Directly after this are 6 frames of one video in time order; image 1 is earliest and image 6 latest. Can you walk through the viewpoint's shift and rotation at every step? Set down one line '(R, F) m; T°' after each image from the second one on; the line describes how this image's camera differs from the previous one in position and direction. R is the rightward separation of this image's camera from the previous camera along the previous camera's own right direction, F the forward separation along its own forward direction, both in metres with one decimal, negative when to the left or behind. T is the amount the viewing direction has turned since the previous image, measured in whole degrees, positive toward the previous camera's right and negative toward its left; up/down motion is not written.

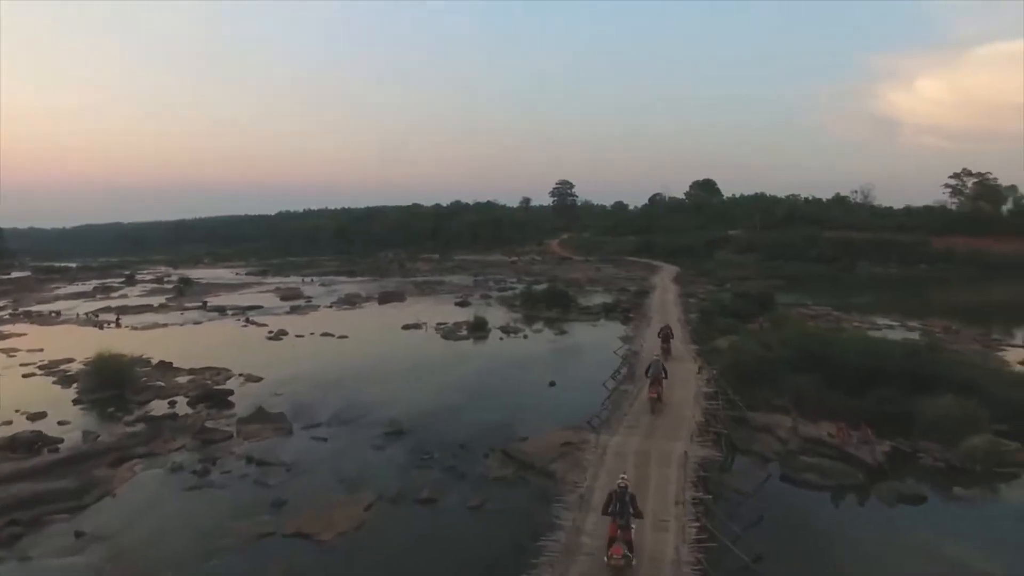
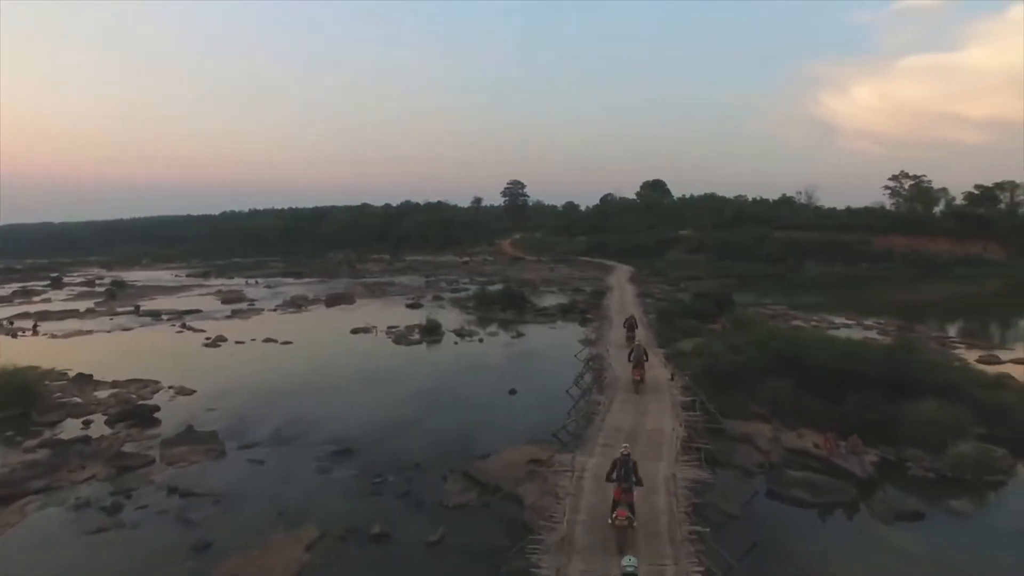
(-0.2, +1.5) m; +4°
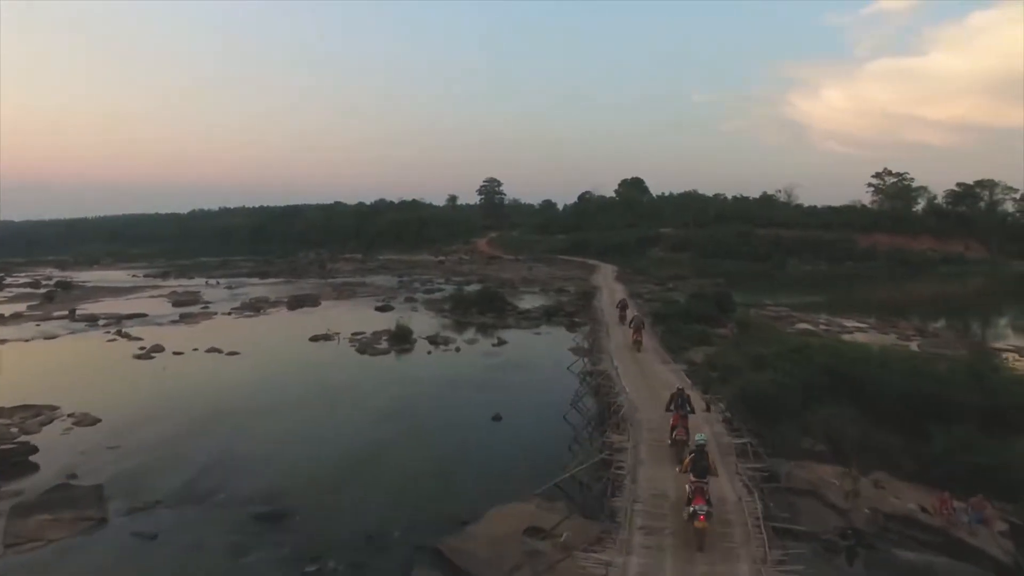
(-0.2, +4.2) m; +2°
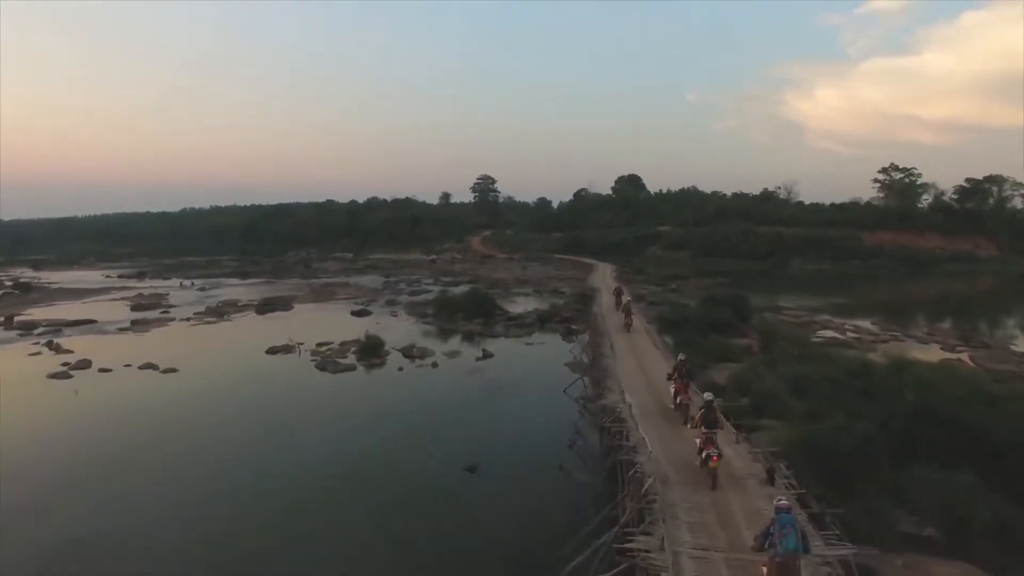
(+0.4, +4.5) m; 0°
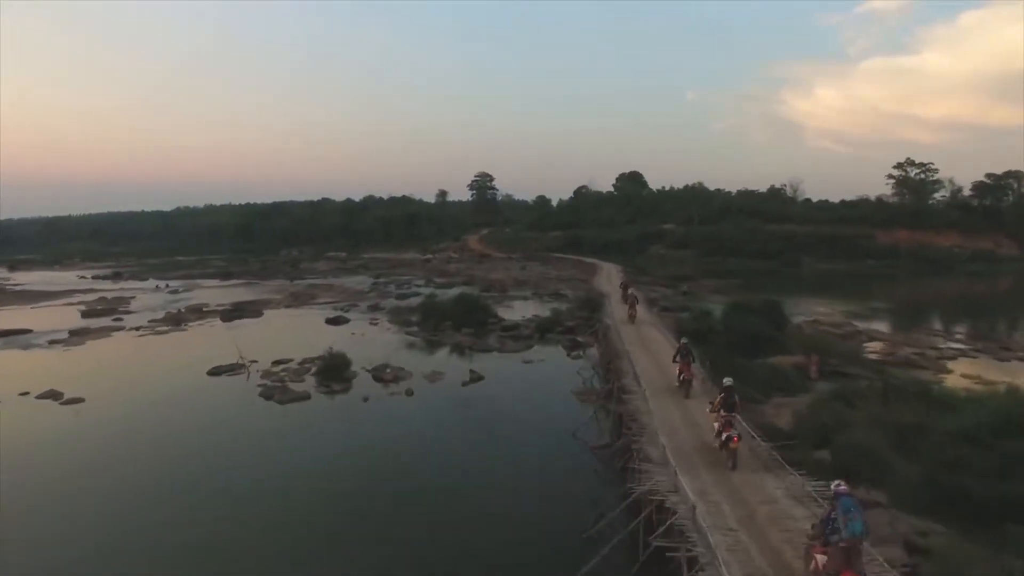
(+0.2, +5.2) m; 0°
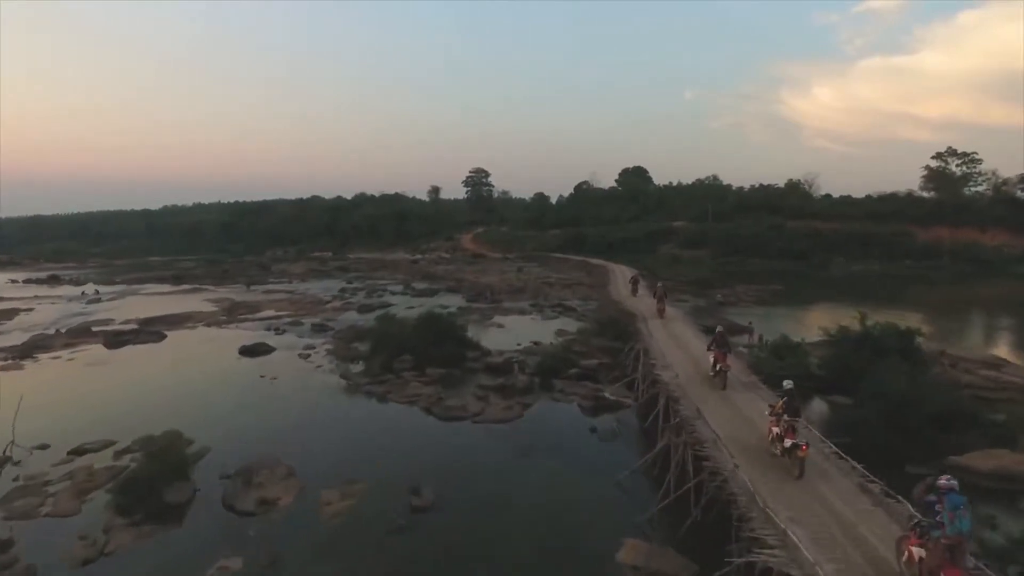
(+0.3, +11.5) m; 0°
